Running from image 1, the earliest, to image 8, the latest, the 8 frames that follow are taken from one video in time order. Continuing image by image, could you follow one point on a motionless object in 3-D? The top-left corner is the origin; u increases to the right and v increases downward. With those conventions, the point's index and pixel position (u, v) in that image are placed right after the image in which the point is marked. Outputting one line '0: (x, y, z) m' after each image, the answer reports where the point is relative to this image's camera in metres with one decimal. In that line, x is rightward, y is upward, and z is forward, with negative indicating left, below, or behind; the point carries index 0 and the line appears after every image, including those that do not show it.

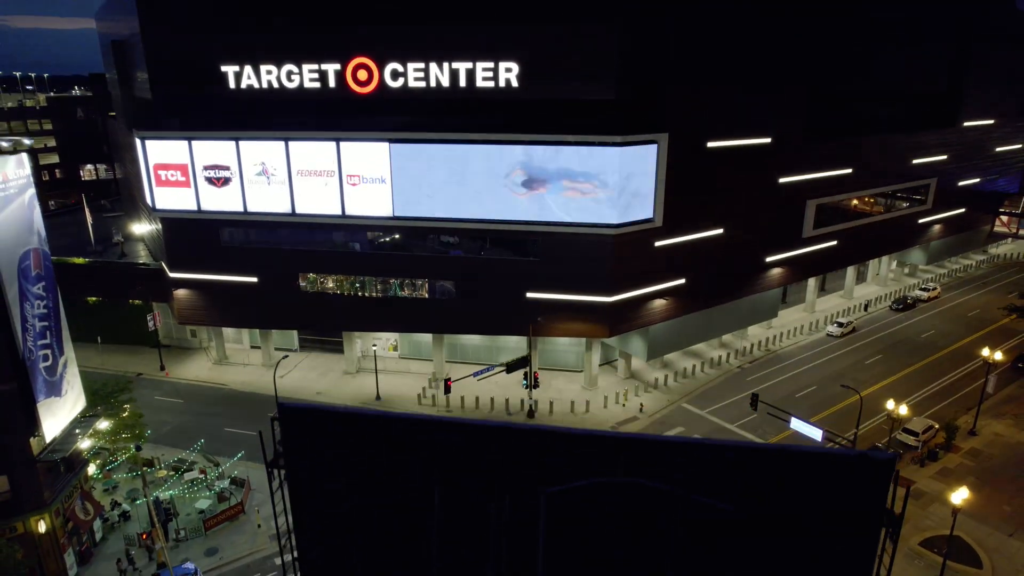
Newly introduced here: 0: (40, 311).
0: (-16.0, -0.9, +18.9) m
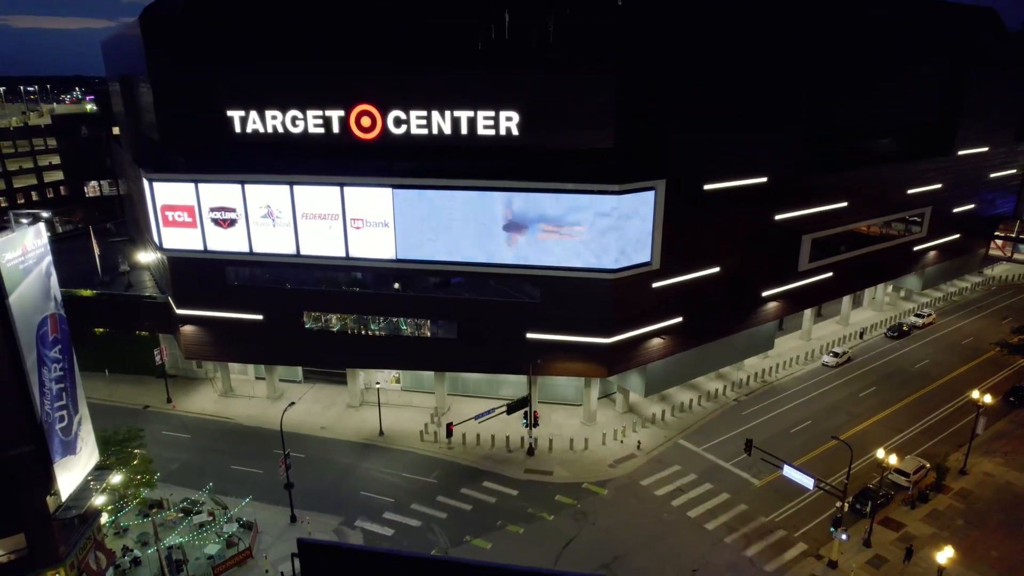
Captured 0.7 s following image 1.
0: (-16.0, -3.0, +19.6) m
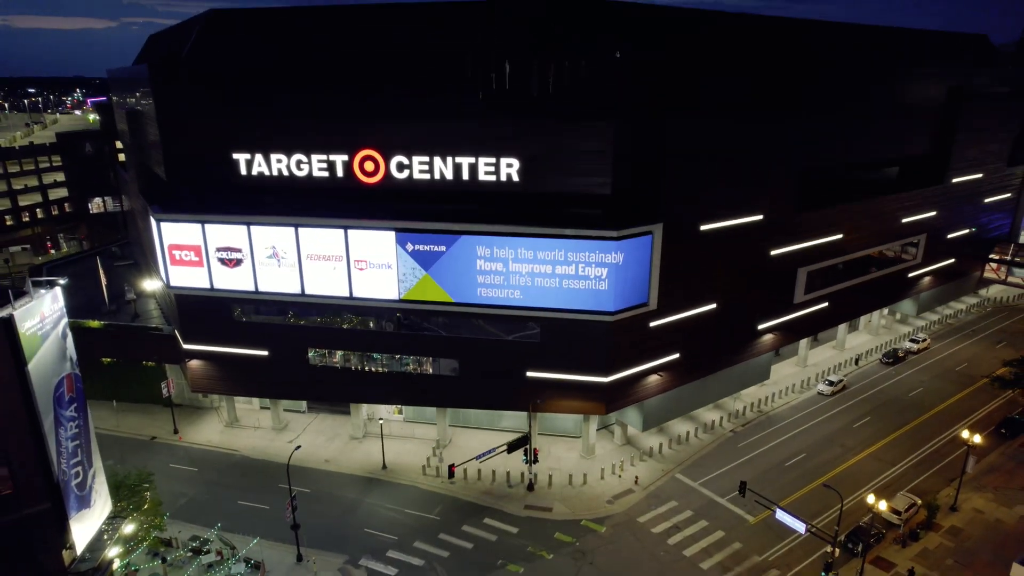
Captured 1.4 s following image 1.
0: (-15.9, -5.2, +20.2) m
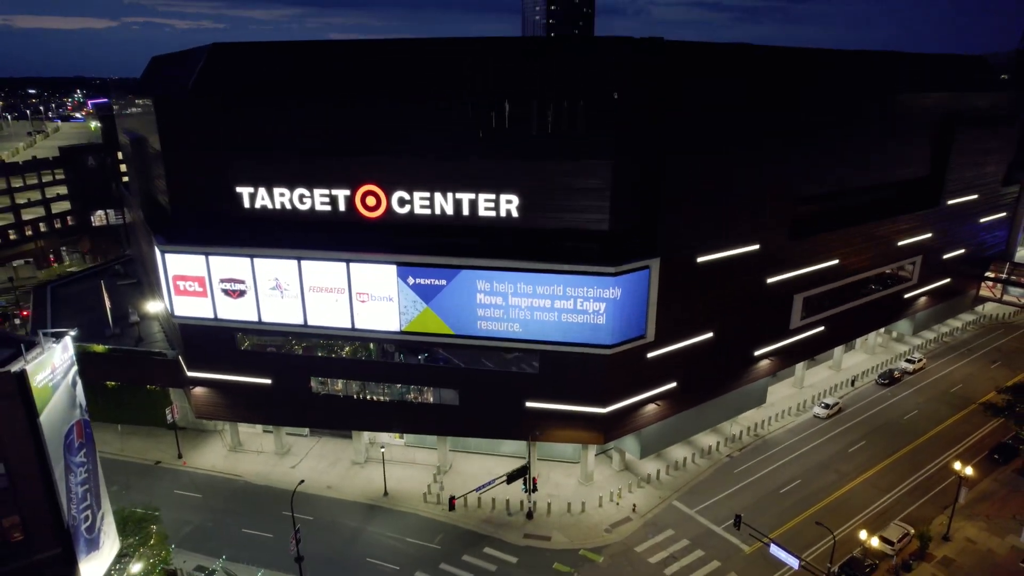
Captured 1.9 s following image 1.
0: (-16.0, -7.0, +20.7) m
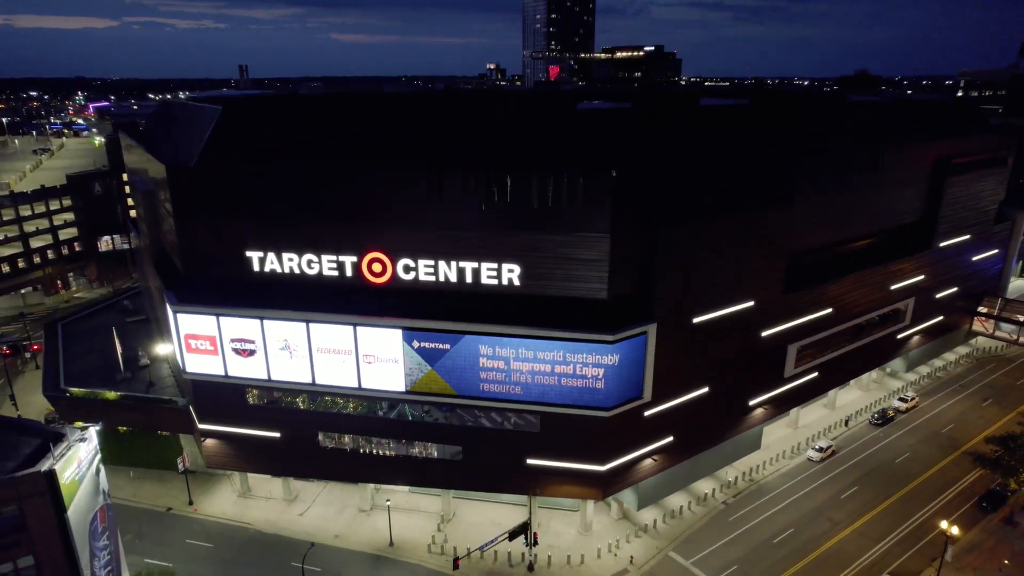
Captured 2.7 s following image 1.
0: (-15.9, -10.5, +21.8) m
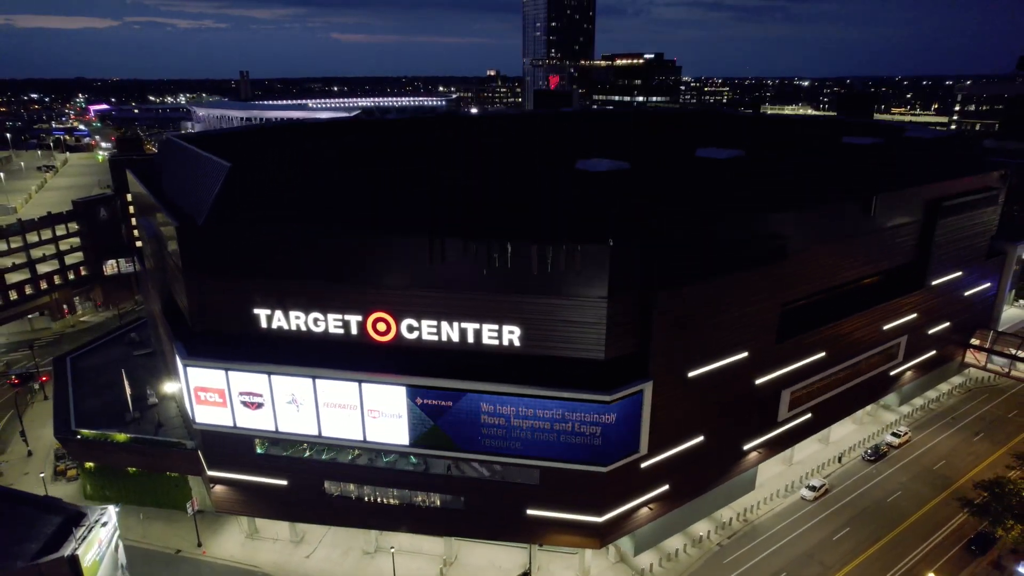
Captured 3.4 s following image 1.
0: (-15.9, -13.8, +22.7) m
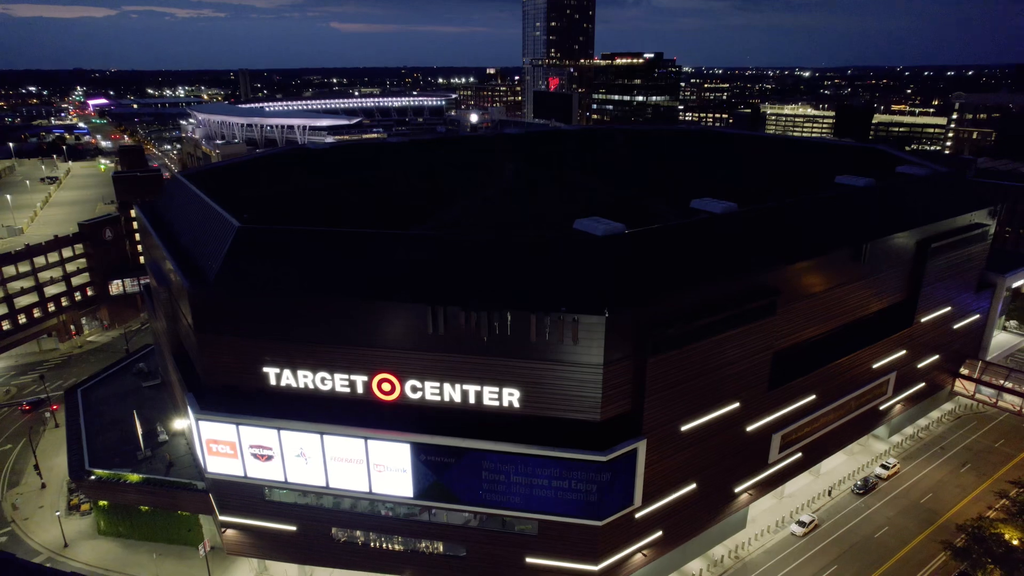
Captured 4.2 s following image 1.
0: (-15.9, -17.6, +24.2) m
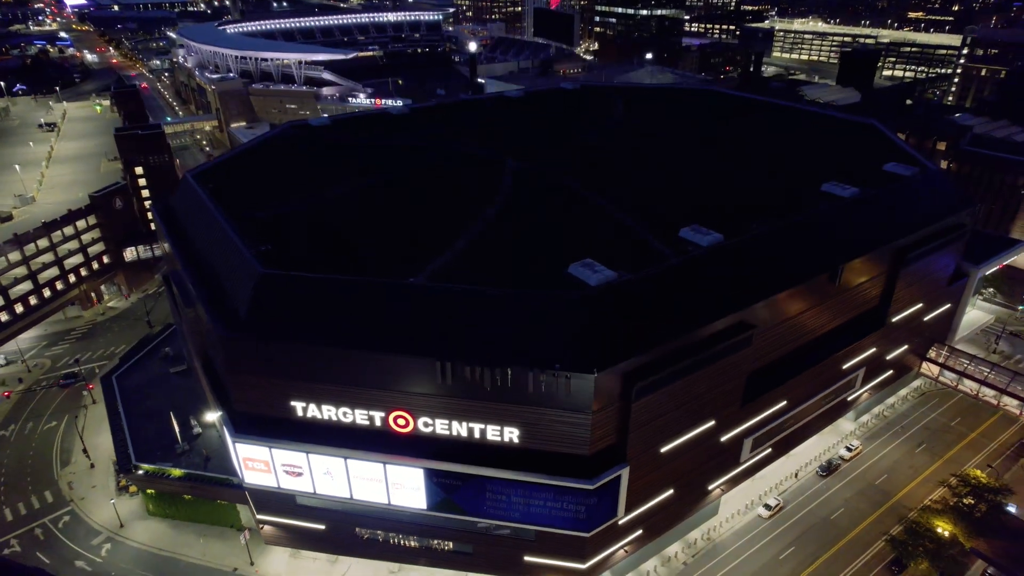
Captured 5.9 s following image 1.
0: (-15.9, -22.0, +30.4) m
